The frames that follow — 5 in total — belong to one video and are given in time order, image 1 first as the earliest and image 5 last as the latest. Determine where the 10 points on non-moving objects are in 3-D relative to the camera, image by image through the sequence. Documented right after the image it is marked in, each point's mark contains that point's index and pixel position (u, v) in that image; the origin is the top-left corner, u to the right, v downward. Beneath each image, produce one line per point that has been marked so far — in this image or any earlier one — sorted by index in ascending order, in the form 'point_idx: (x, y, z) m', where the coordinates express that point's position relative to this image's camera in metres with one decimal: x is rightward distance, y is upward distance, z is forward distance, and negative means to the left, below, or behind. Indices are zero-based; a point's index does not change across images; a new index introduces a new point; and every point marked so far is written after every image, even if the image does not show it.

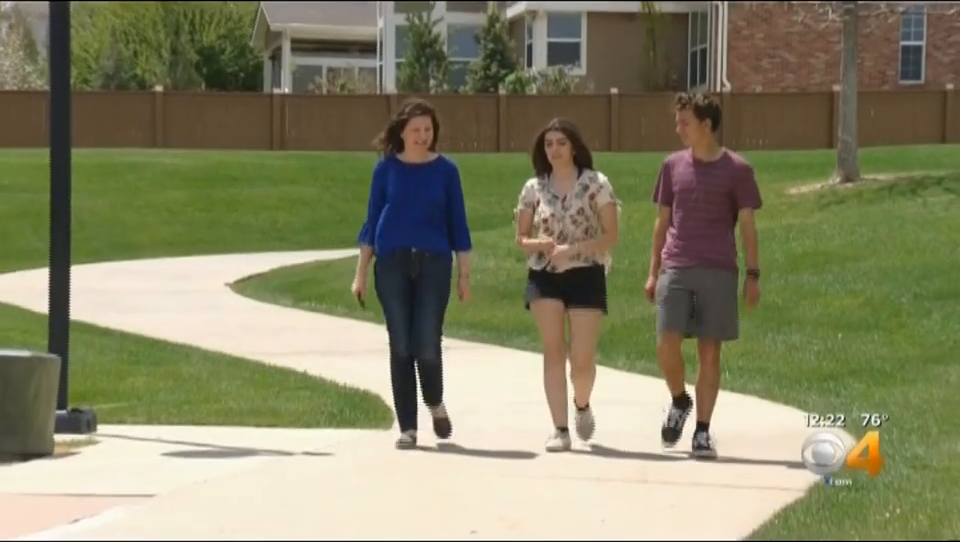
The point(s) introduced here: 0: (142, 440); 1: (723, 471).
0: (-4.0, -2.0, +9.5) m
1: (+2.6, -2.2, +8.5) m
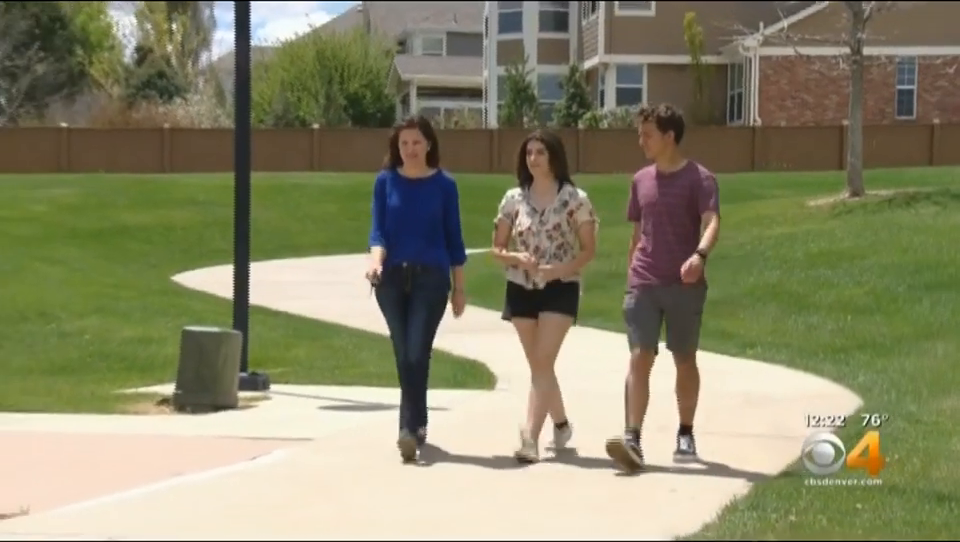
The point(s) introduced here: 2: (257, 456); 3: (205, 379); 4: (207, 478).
0: (-2.7, -1.9, +12.1) m
1: (+3.8, -2.1, +10.9) m
2: (-2.9, -2.4, +10.0) m
3: (-4.0, -1.6, +11.3) m
4: (-3.4, -2.5, +9.1) m
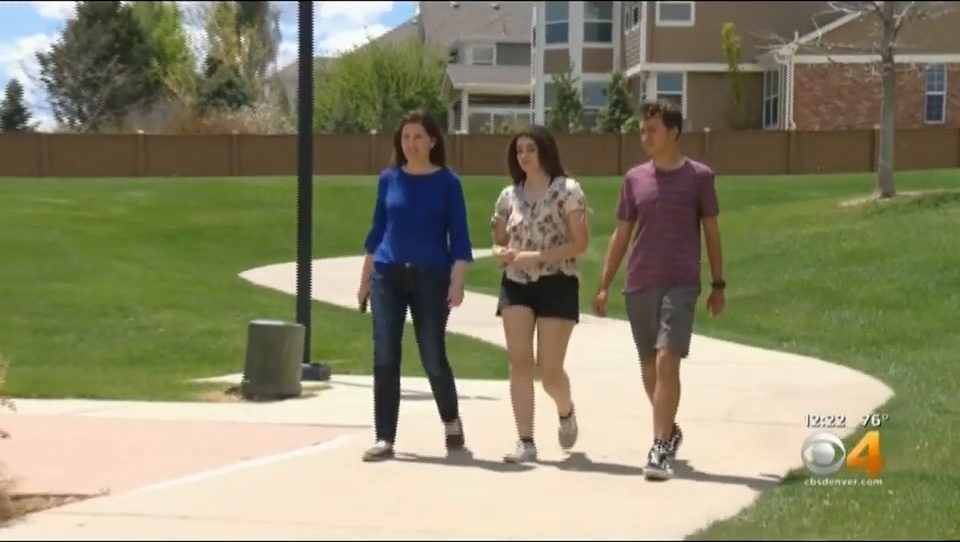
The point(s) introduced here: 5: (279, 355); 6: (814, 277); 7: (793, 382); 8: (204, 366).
0: (-2.0, -1.9, +12.8) m
1: (+4.5, -2.1, +11.5) m
2: (-2.2, -2.3, +10.7) m
3: (-3.2, -1.5, +12.0) m
4: (-2.7, -2.4, +9.9) m
5: (-3.1, -1.3, +12.0) m
6: (+7.7, -0.1, +17.7) m
7: (+5.1, -1.8, +12.7) m
8: (-4.8, -1.7, +13.6) m
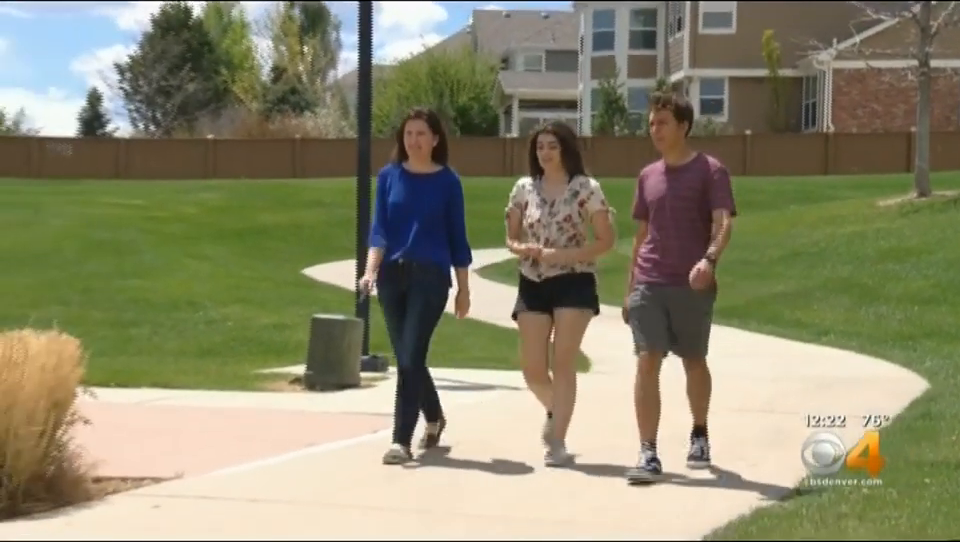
0: (-1.1, -1.8, +13.5) m
1: (+5.3, -2.1, +12.0) m
2: (-1.4, -2.3, +11.4) m
3: (-2.4, -1.5, +12.7) m
4: (-1.9, -2.4, +10.5) m
5: (-2.3, -1.2, +12.7) m
6: (+8.6, -0.1, +18.1) m
7: (+6.0, -1.8, +13.2) m
8: (-4.0, -1.6, +14.3) m
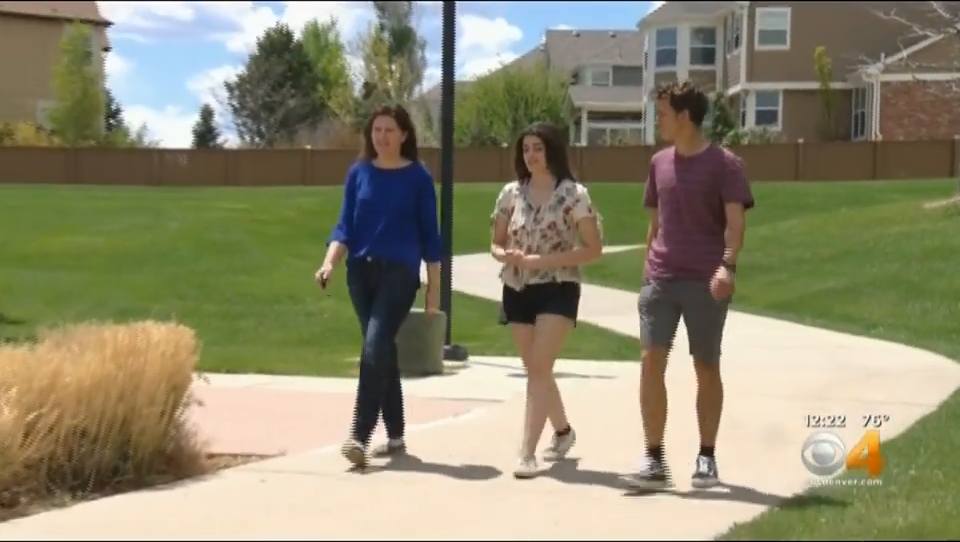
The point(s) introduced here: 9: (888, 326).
0: (+0.2, -1.8, +14.7) m
1: (+6.6, -2.0, +12.9) m
2: (-0.2, -2.3, +12.6) m
3: (-1.1, -1.4, +13.9) m
4: (-0.7, -2.4, +11.7) m
5: (-1.0, -1.2, +13.9) m
6: (+10.1, 0.0, +19.0) m
7: (+7.3, -1.7, +14.1) m
8: (-2.6, -1.6, +15.6) m
9: (+8.5, -1.2, +16.3) m
